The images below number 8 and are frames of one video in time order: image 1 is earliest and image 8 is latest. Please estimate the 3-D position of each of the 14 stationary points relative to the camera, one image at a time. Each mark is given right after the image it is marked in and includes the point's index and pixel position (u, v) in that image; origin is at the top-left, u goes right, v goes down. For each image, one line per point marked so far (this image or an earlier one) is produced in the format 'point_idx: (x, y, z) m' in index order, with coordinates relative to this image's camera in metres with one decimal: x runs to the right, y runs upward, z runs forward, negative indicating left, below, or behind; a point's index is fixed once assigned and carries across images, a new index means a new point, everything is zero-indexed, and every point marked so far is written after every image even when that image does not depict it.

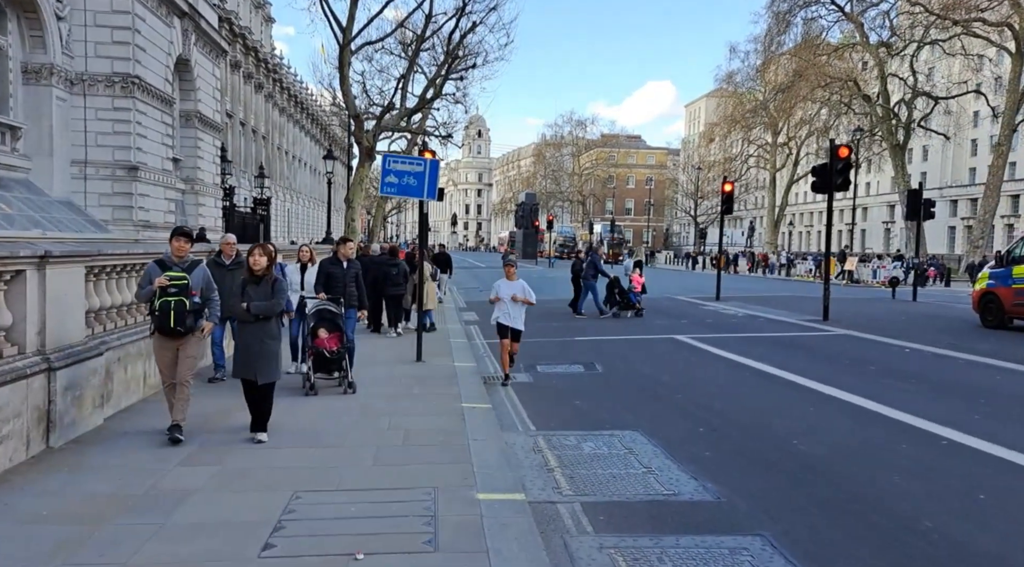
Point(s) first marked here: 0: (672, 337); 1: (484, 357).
0: (+3.0, -1.0, +14.7) m
1: (-0.5, -1.2, +12.1) m
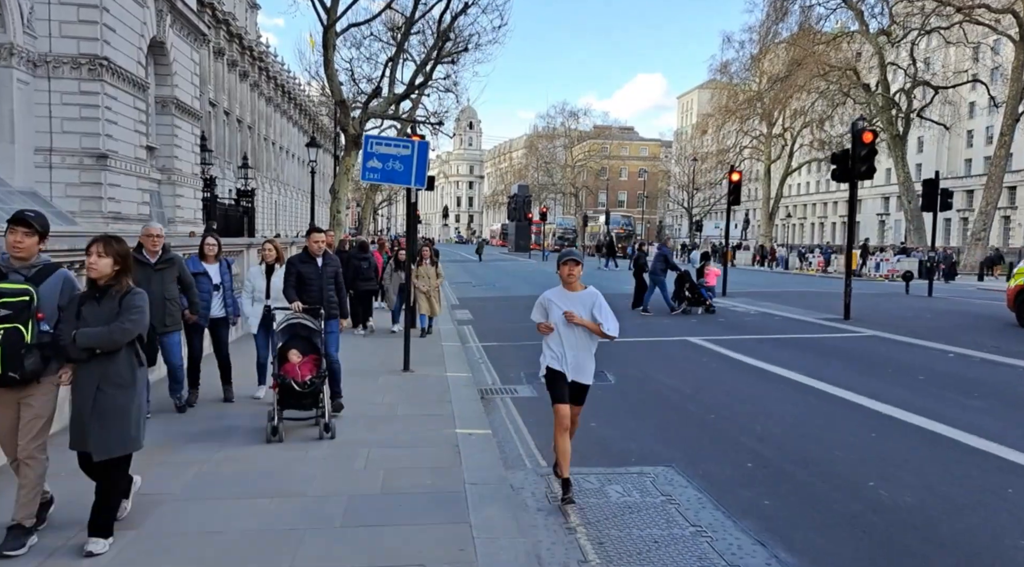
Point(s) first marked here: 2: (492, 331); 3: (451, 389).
0: (+3.0, -1.0, +13.5) m
1: (-0.5, -1.2, +10.8) m
2: (-0.5, -0.9, +15.3) m
3: (-0.7, -1.2, +8.7) m
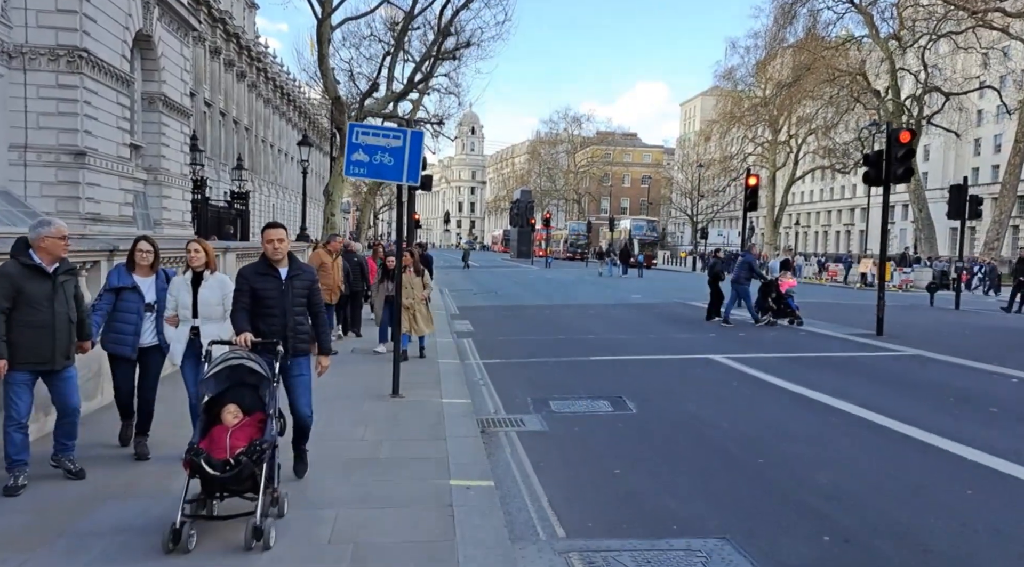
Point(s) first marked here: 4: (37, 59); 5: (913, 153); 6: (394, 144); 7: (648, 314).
0: (+3.0, -1.2, +12.2) m
1: (-0.4, -1.3, +9.6) m
2: (-0.4, -1.1, +14.0) m
3: (-0.7, -1.3, +7.4) m
4: (-12.1, +5.7, +19.9) m
5: (+7.0, +2.3, +13.6) m
6: (-1.3, +1.5, +8.5) m
7: (+3.3, -0.7, +18.8) m
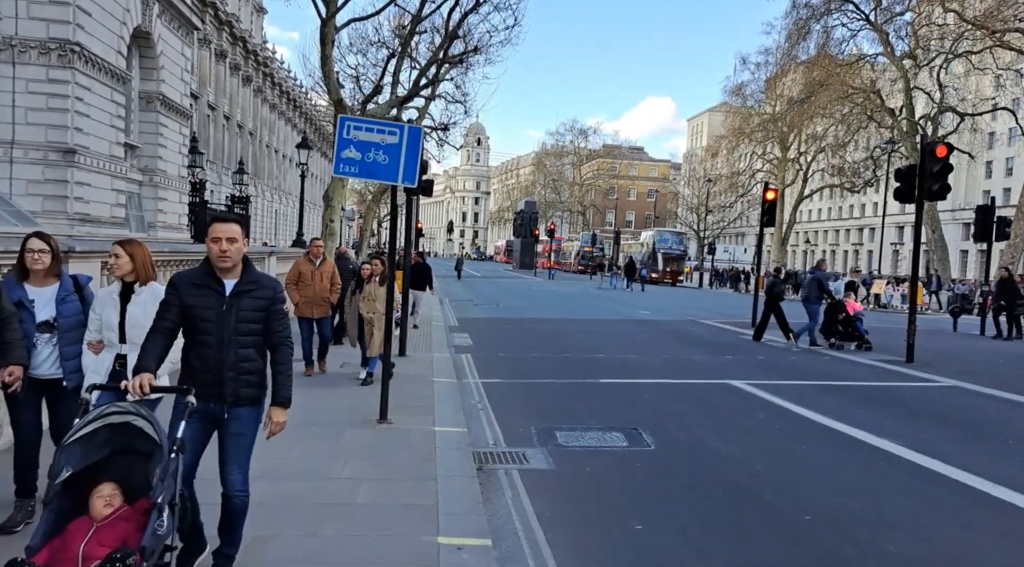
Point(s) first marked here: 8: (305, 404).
0: (+3.1, -1.5, +11.3) m
1: (-0.4, -1.5, +8.6) m
2: (-0.4, -1.3, +13.1) m
3: (-0.6, -1.4, +6.5) m
4: (-11.9, +5.7, +19.1) m
5: (+7.1, +1.9, +12.7) m
6: (-1.2, +1.4, +7.6) m
7: (+3.4, -1.1, +17.9) m
8: (-2.1, -1.2, +7.9) m
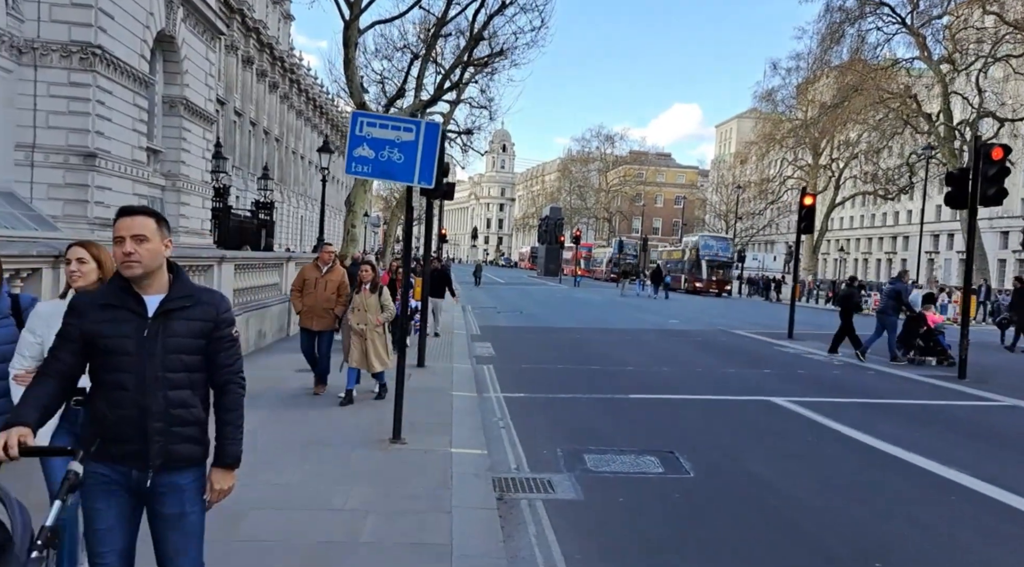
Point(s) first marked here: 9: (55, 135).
0: (+3.4, -1.6, +10.5) m
1: (-0.1, -1.5, +8.0) m
2: (0.0, -1.4, +12.5) m
3: (-0.5, -1.5, +5.9) m
4: (-11.3, +5.6, +18.9) m
5: (+7.5, +1.7, +11.9) m
6: (-1.0, +1.3, +7.1) m
7: (+3.9, -1.3, +17.2) m
8: (-1.9, -1.3, +7.4) m
9: (-11.3, +3.7, +19.2) m
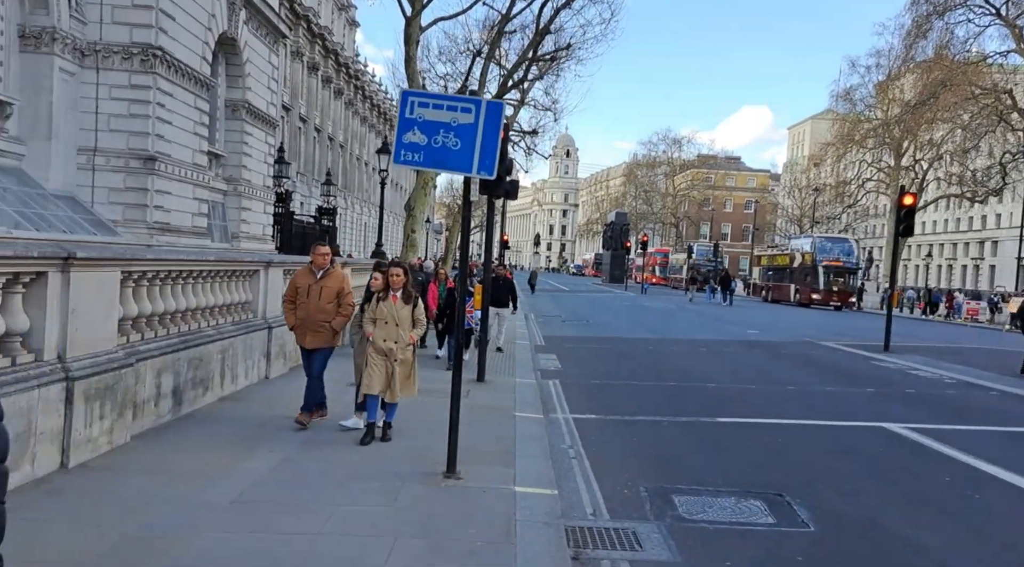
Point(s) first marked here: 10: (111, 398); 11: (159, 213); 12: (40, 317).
0: (+4.2, -1.7, +9.1) m
1: (+0.5, -1.6, +6.9) m
2: (+1.0, -1.5, +11.4) m
3: (0.0, -1.6, +4.8) m
4: (-9.7, +5.4, +18.7) m
5: (+8.5, +1.6, +10.1) m
6: (-0.4, +1.3, +6.0) m
7: (+5.3, -1.5, +15.7) m
8: (-1.3, -1.4, +6.4) m
9: (-9.6, +3.5, +18.9) m
10: (-3.1, -0.9, +6.0) m
11: (-8.9, +1.8, +19.7) m
12: (-3.3, -0.2, +5.4) m
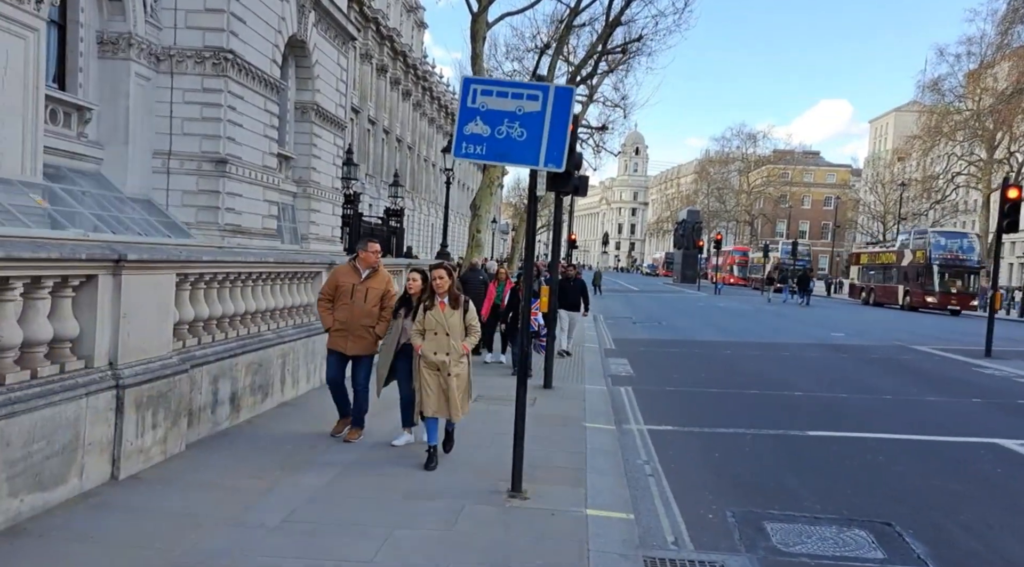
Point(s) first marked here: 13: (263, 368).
0: (+5.0, -1.7, +8.2) m
1: (+1.1, -1.6, +6.4) m
2: (+2.0, -1.6, +10.7) m
3: (+0.4, -1.6, +4.3) m
4: (-8.0, +5.4, +19.0) m
5: (+9.3, +1.6, +8.9) m
6: (+0.1, +1.3, +5.6) m
7: (+6.6, -1.5, +14.7) m
8: (-0.7, -1.4, +6.0) m
9: (-8.0, +3.5, +19.2) m
10: (-2.6, -0.9, +5.8) m
11: (-7.2, +1.8, +19.9) m
12: (-2.8, -0.3, +5.2) m
13: (-2.5, -0.8, +7.7) m
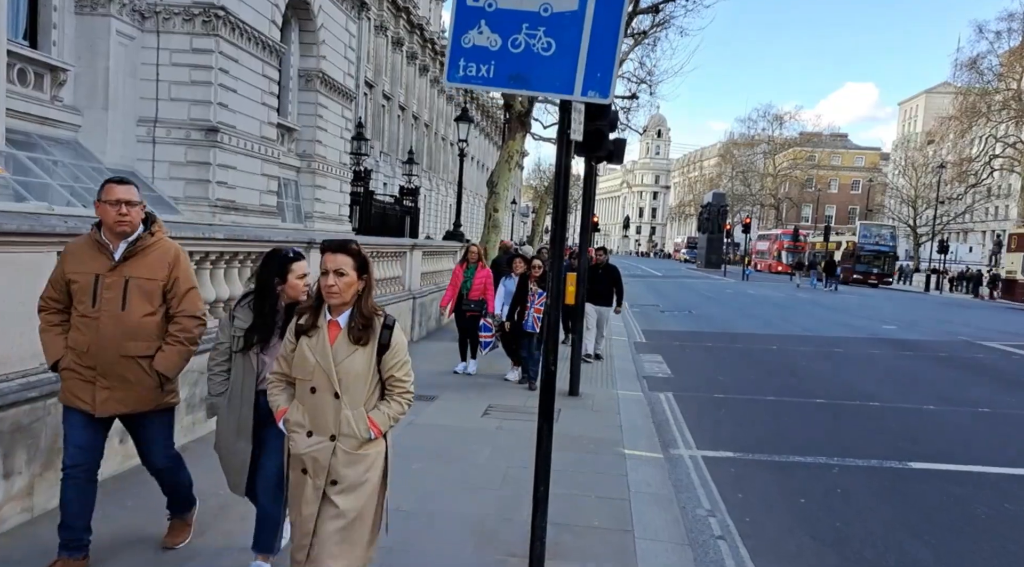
0: (+5.2, -1.6, +6.3) m
1: (+1.2, -1.6, +4.5) m
2: (+2.2, -1.4, +8.9) m
3: (+0.5, -1.6, +2.5) m
4: (-7.6, +5.8, +17.3) m
5: (+9.5, +1.6, +6.8) m
6: (+0.2, +1.3, +3.7) m
7: (+6.9, -1.3, +12.7) m
8: (-0.6, -1.3, +4.2) m
9: (-7.5, +4.0, +17.5) m
10: (-2.5, -0.8, +4.0) m
11: (-6.7, +2.2, +18.2) m
12: (-2.7, -0.2, +3.4) m
13: (-2.3, -0.7, +5.9) m
